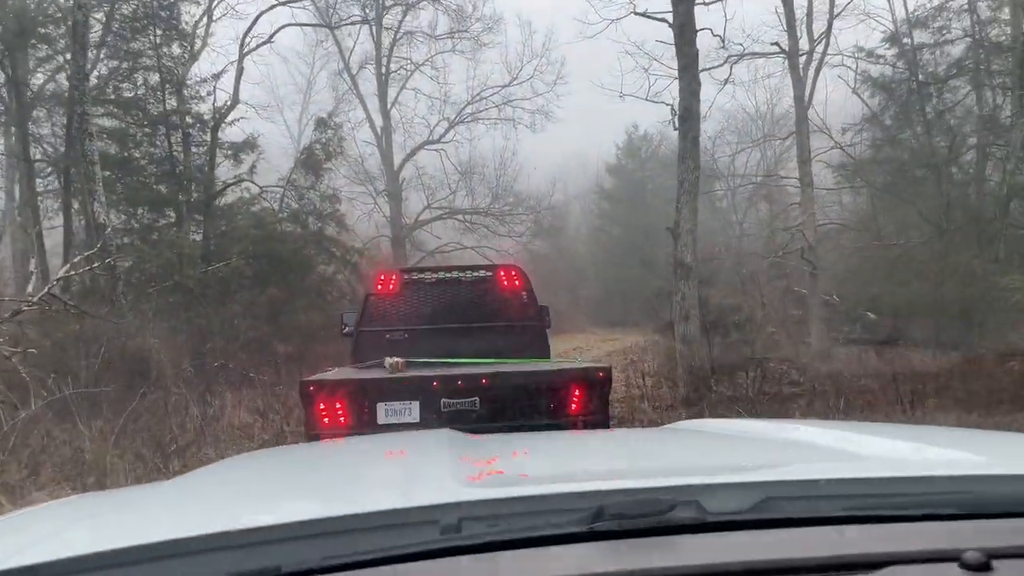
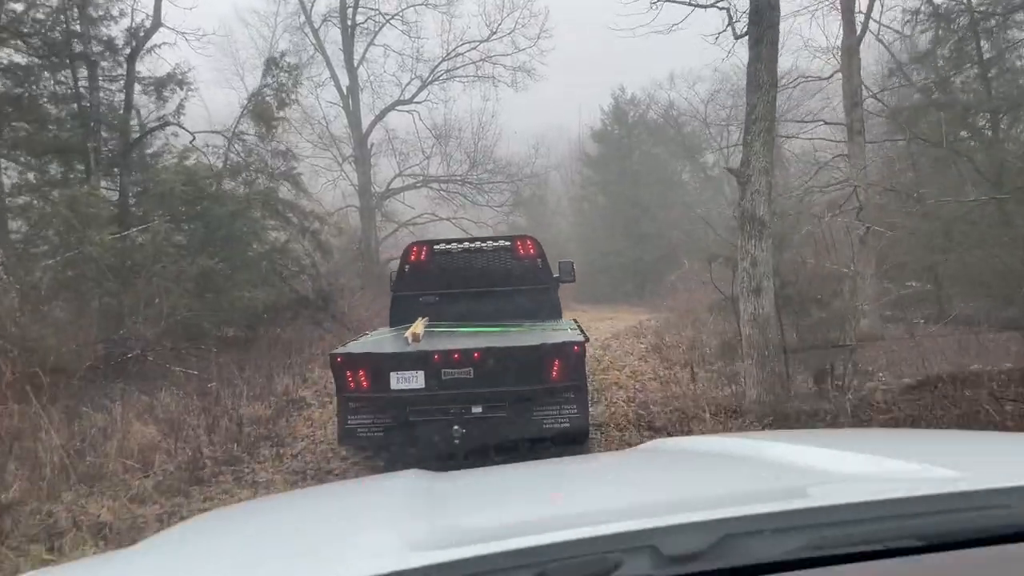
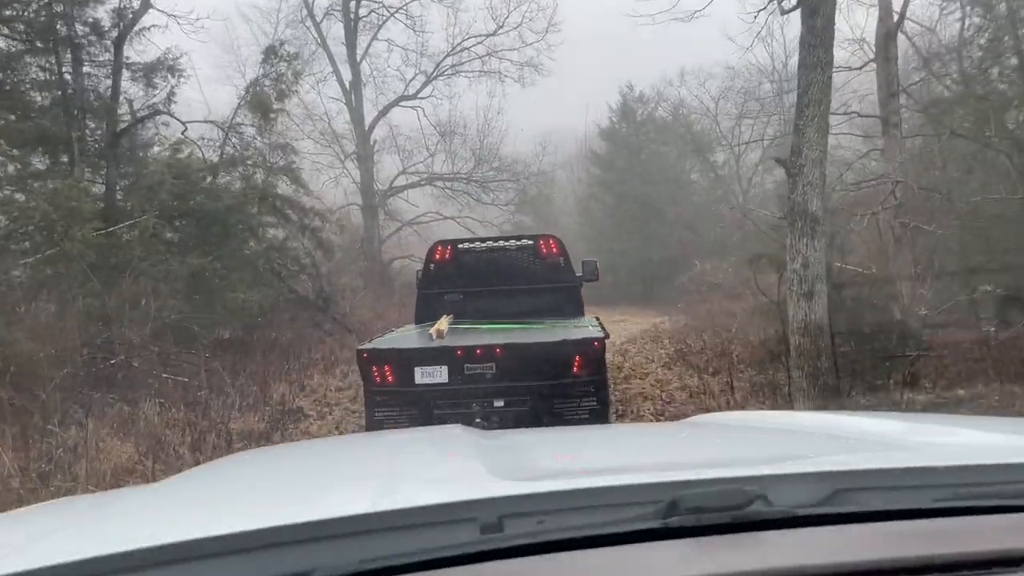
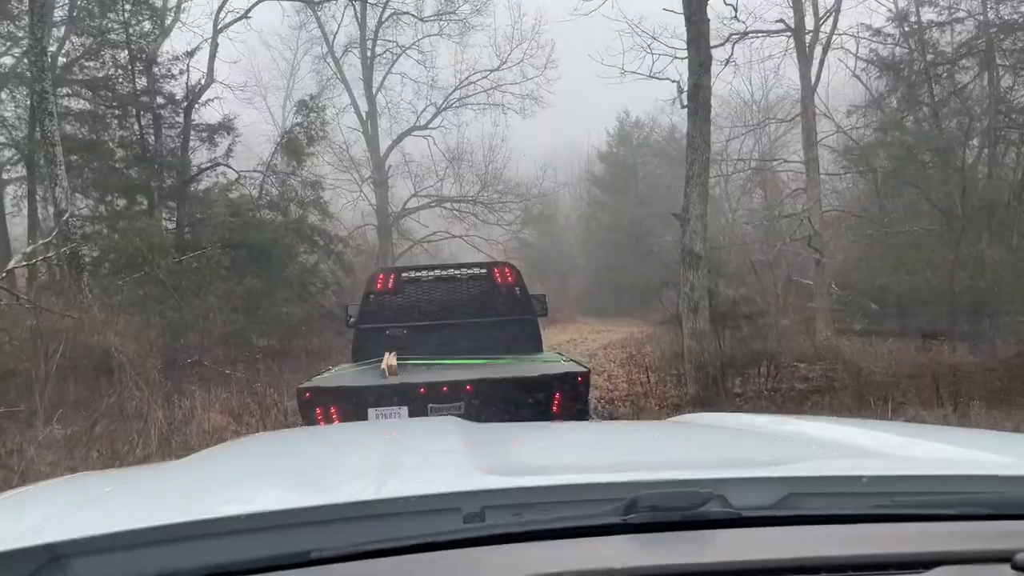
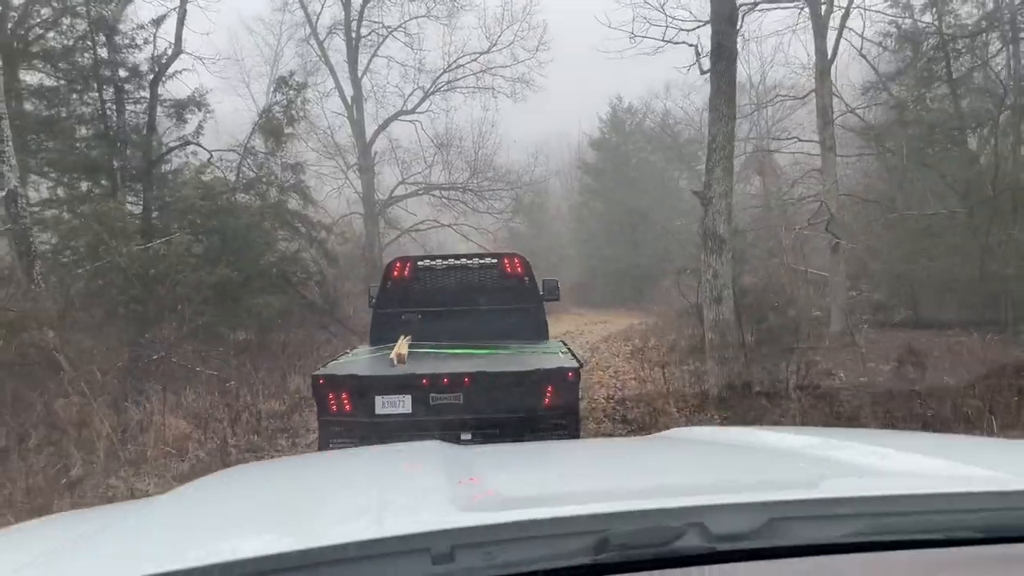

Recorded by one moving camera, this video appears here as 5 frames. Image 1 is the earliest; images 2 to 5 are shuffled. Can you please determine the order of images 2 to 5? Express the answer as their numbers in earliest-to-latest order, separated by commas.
4, 5, 2, 3
